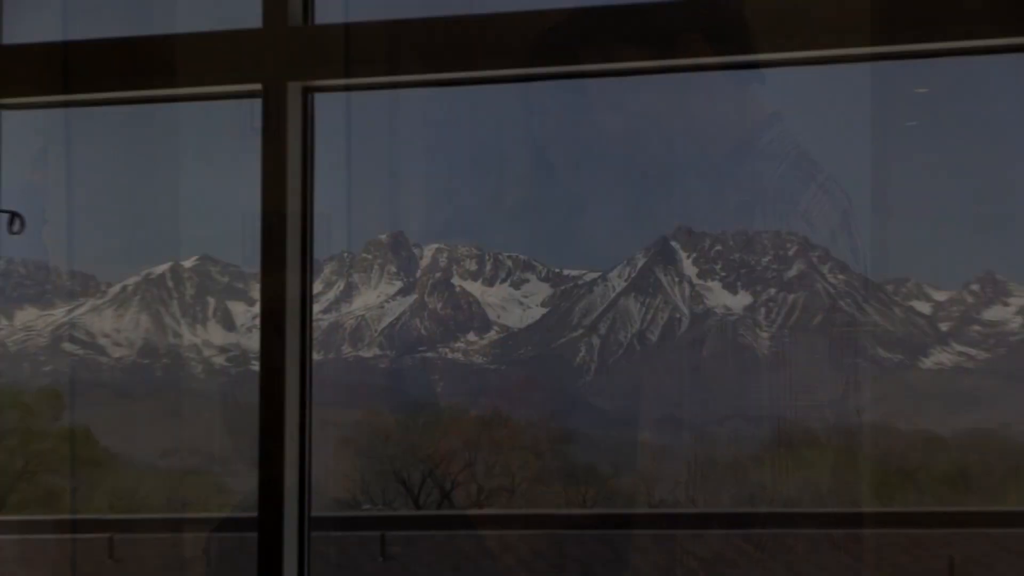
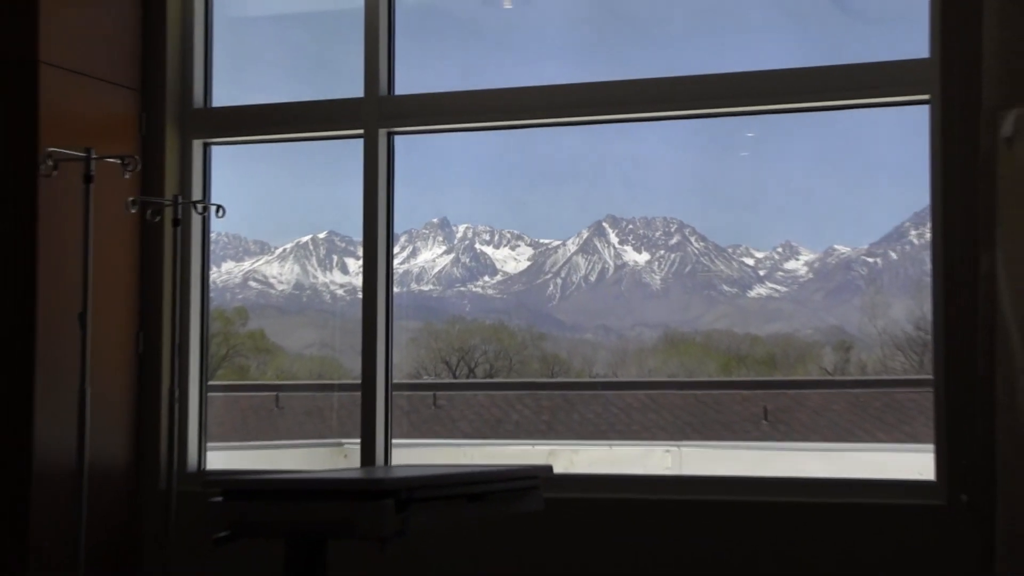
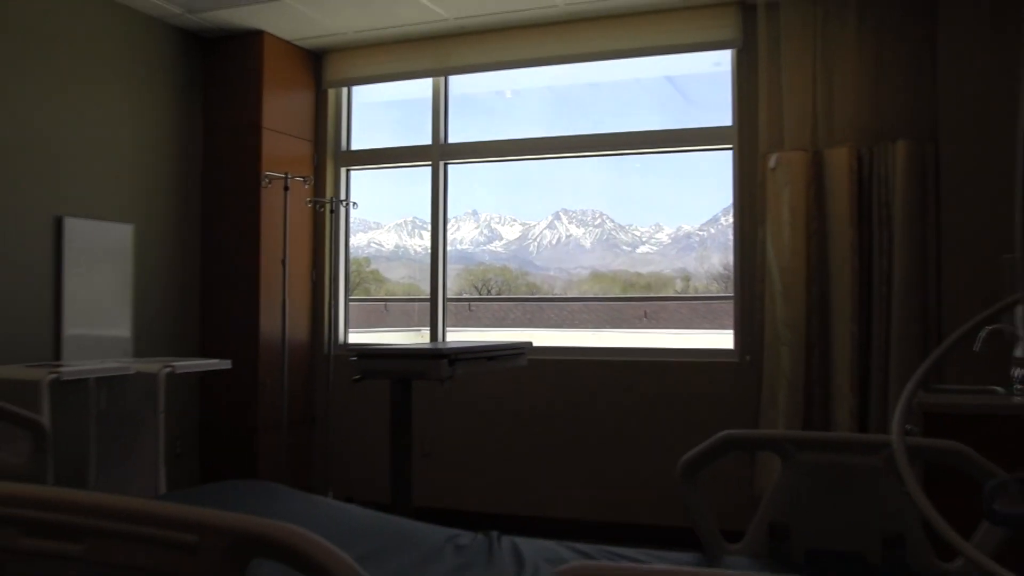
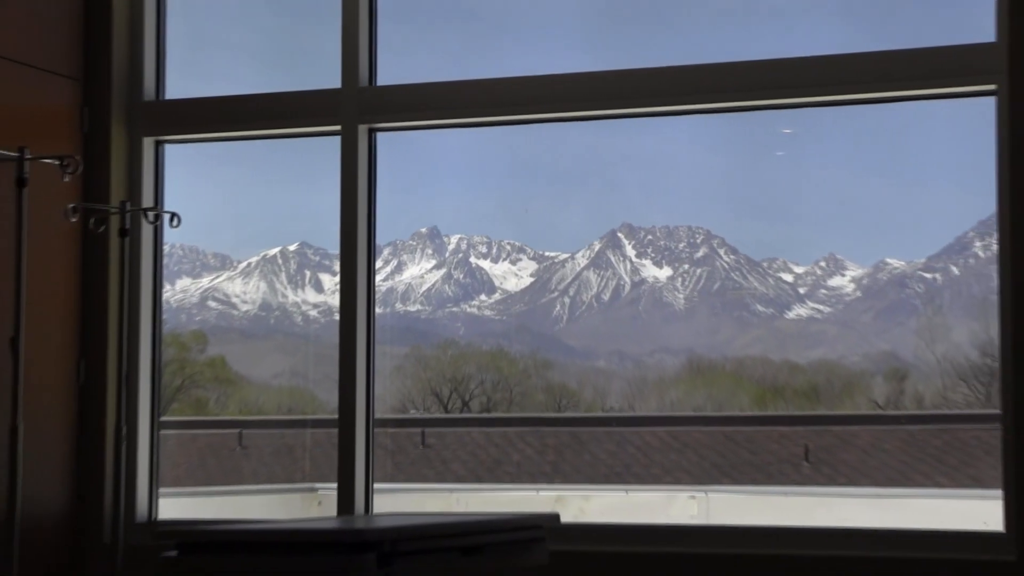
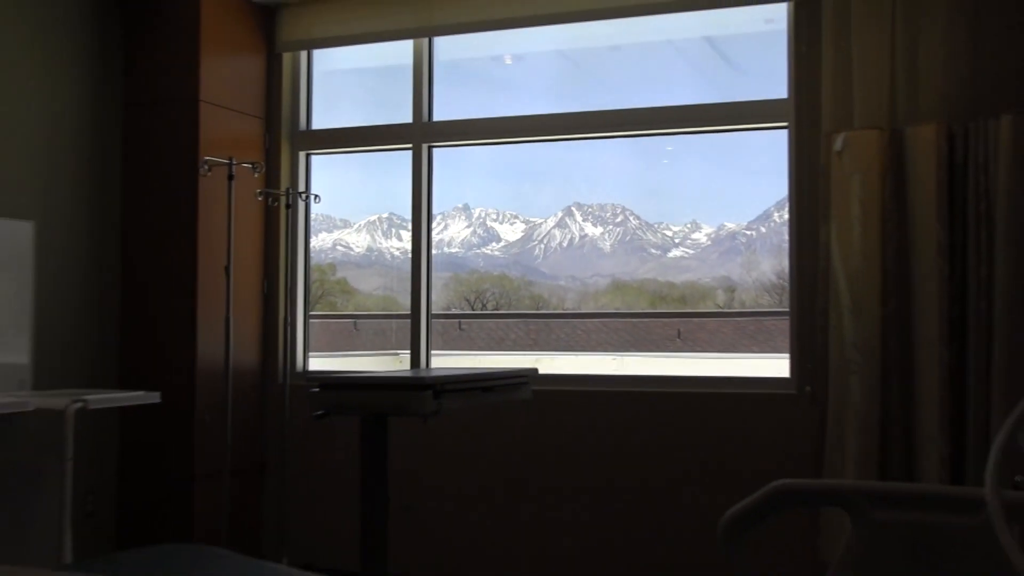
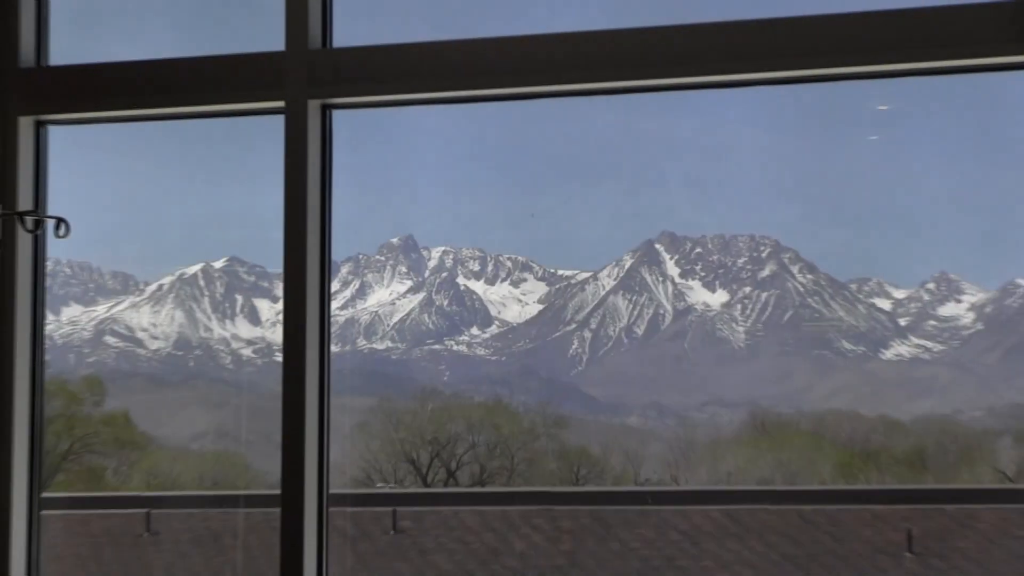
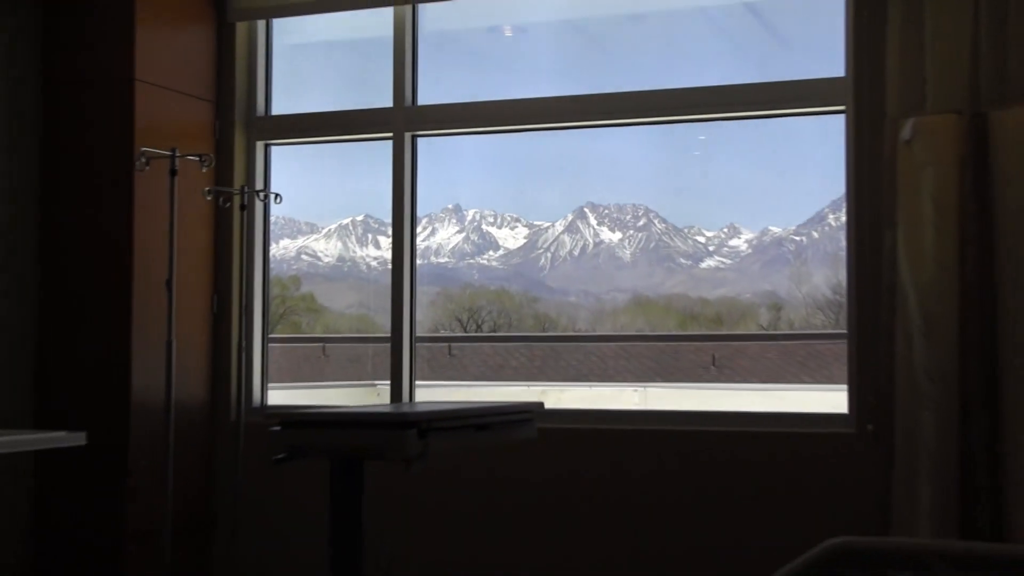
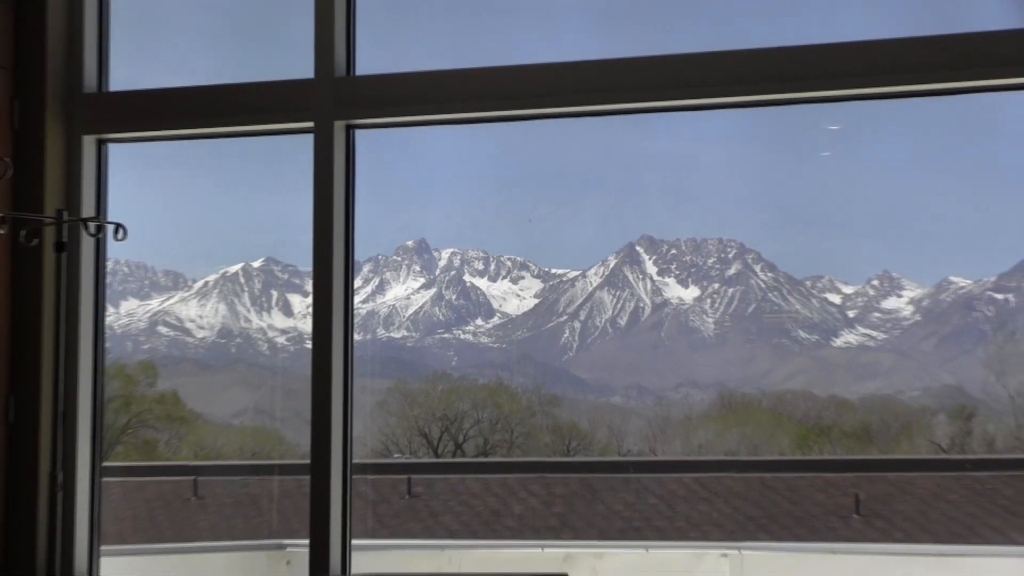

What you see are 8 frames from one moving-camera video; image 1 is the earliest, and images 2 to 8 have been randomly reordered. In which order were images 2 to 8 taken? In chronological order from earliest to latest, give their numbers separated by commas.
6, 8, 4, 2, 7, 5, 3
